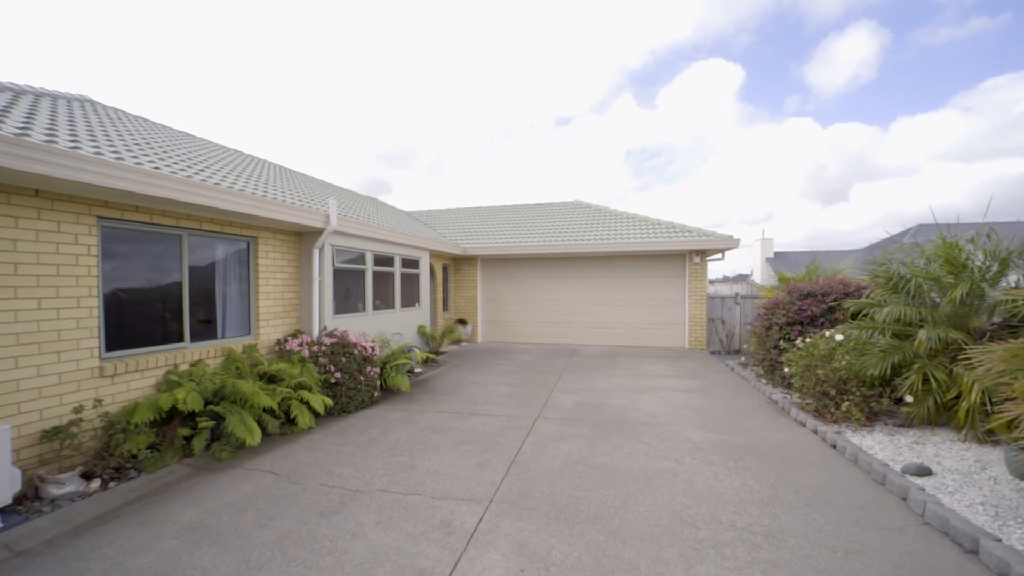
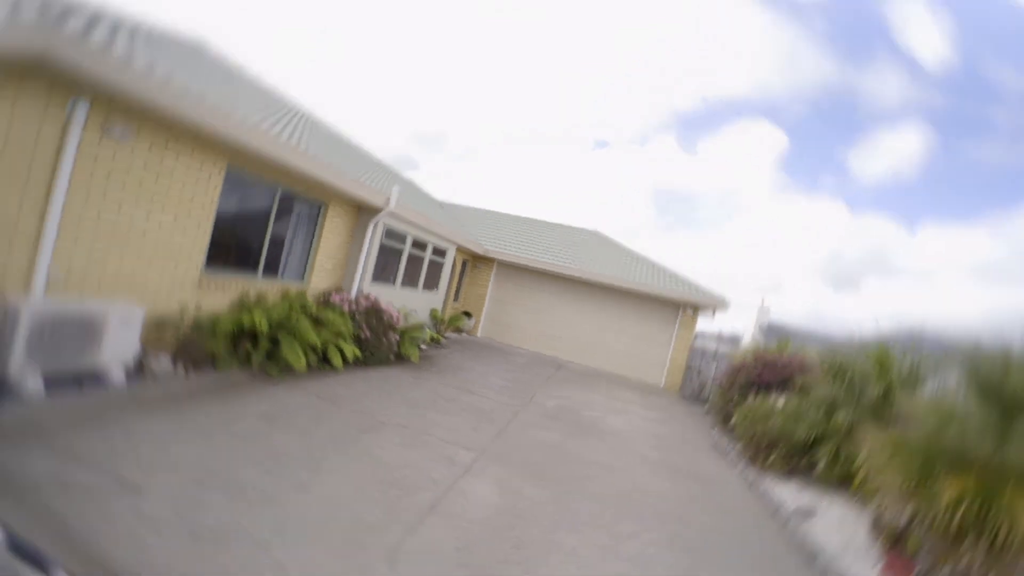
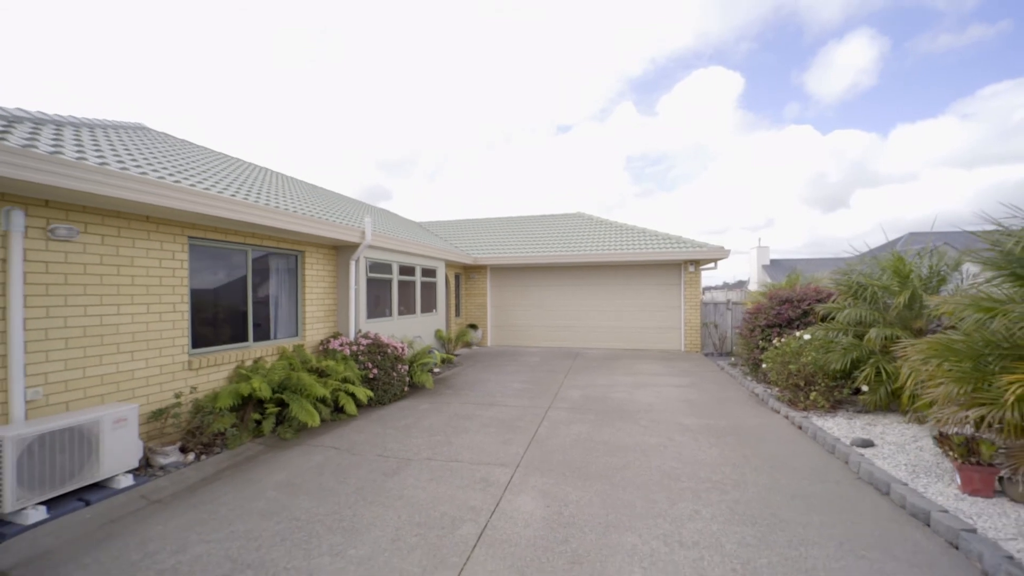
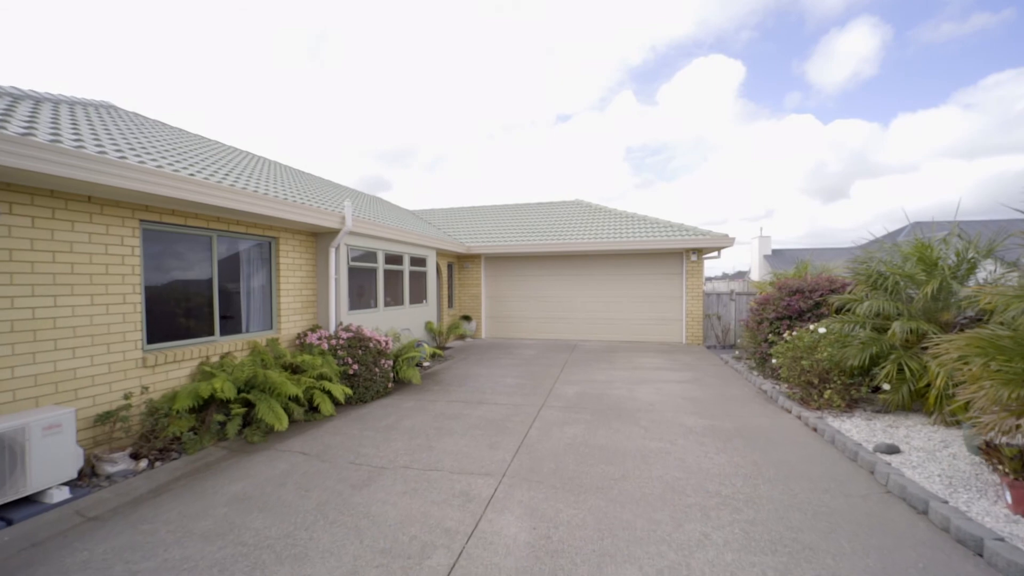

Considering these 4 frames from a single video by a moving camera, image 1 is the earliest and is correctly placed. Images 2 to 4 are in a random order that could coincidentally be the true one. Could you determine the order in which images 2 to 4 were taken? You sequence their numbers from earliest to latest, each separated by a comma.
4, 3, 2
